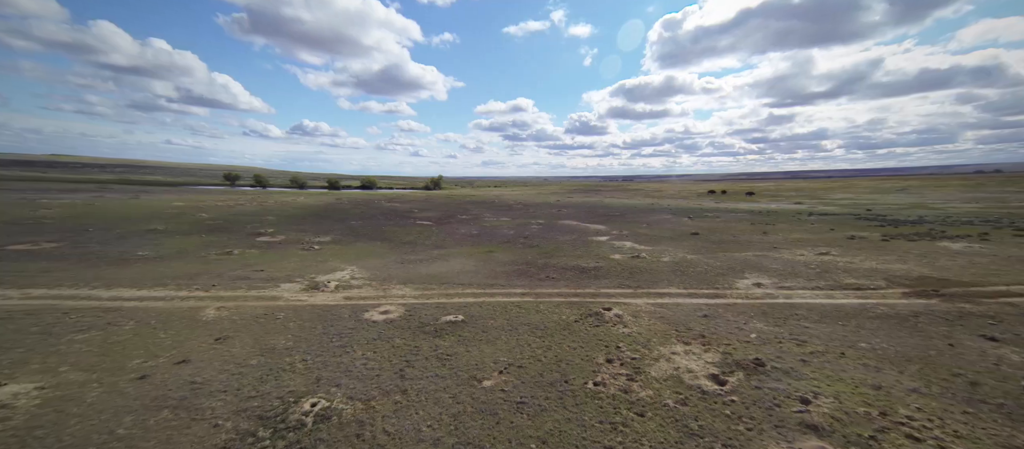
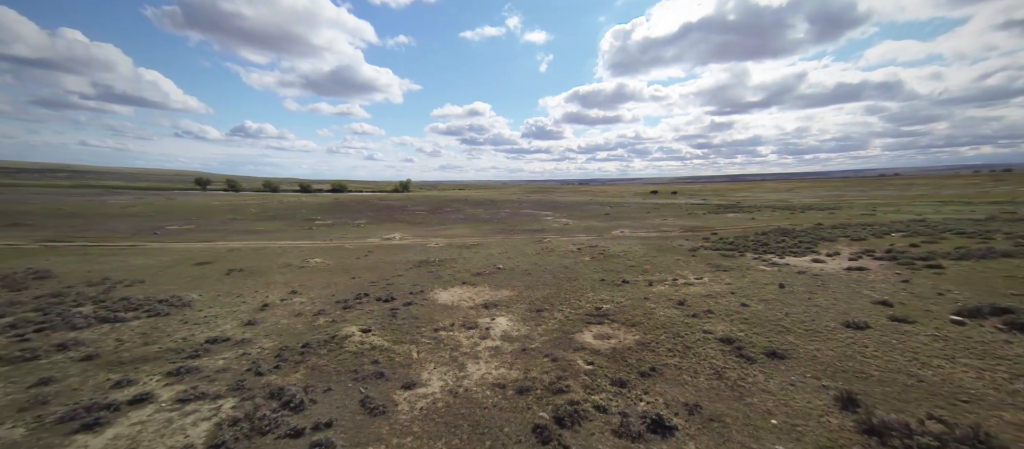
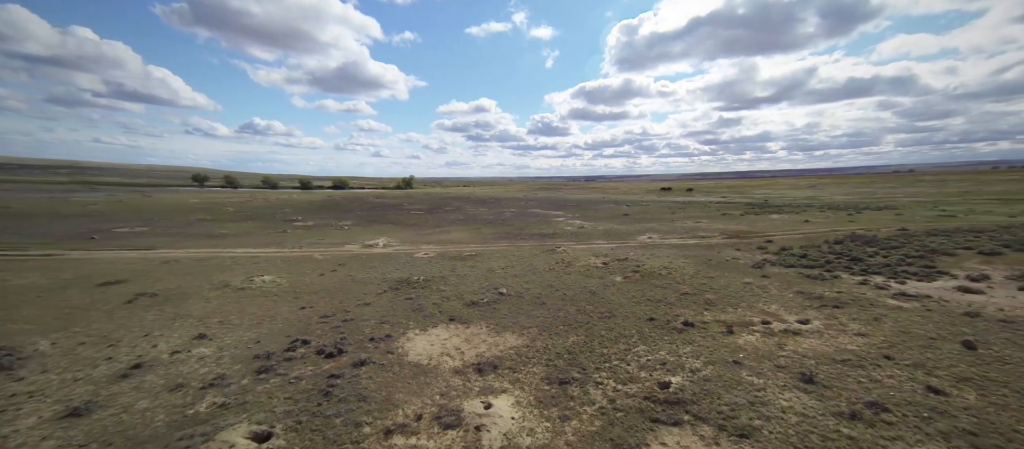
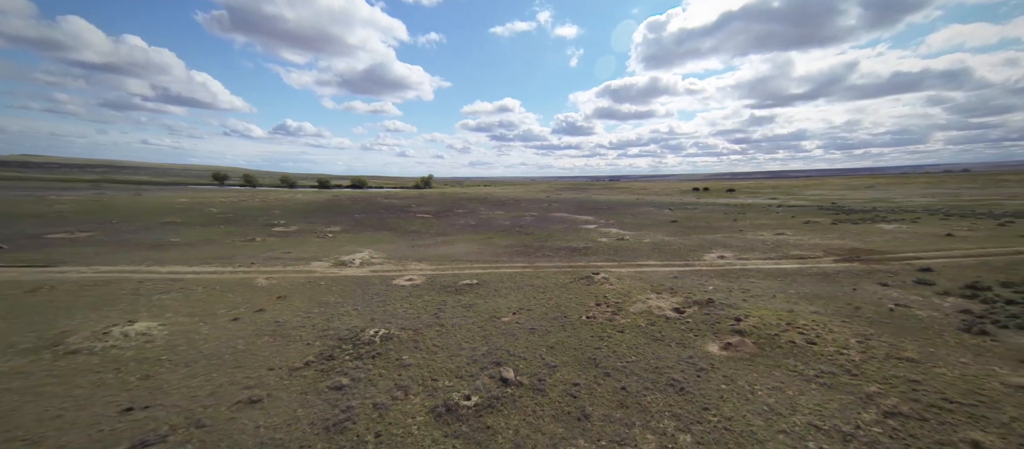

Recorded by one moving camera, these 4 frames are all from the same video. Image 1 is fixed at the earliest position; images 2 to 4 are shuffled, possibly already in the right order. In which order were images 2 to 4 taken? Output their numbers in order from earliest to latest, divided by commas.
4, 3, 2
